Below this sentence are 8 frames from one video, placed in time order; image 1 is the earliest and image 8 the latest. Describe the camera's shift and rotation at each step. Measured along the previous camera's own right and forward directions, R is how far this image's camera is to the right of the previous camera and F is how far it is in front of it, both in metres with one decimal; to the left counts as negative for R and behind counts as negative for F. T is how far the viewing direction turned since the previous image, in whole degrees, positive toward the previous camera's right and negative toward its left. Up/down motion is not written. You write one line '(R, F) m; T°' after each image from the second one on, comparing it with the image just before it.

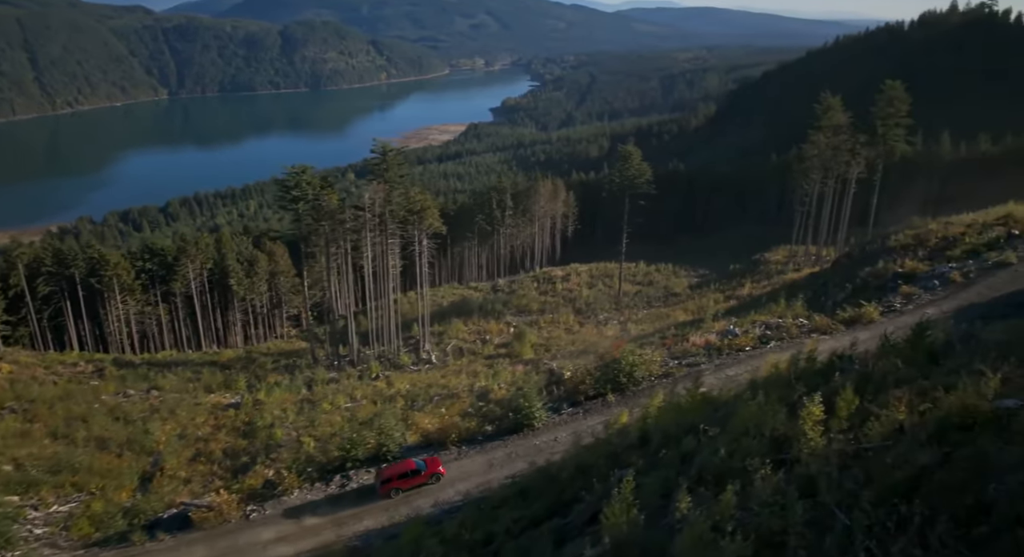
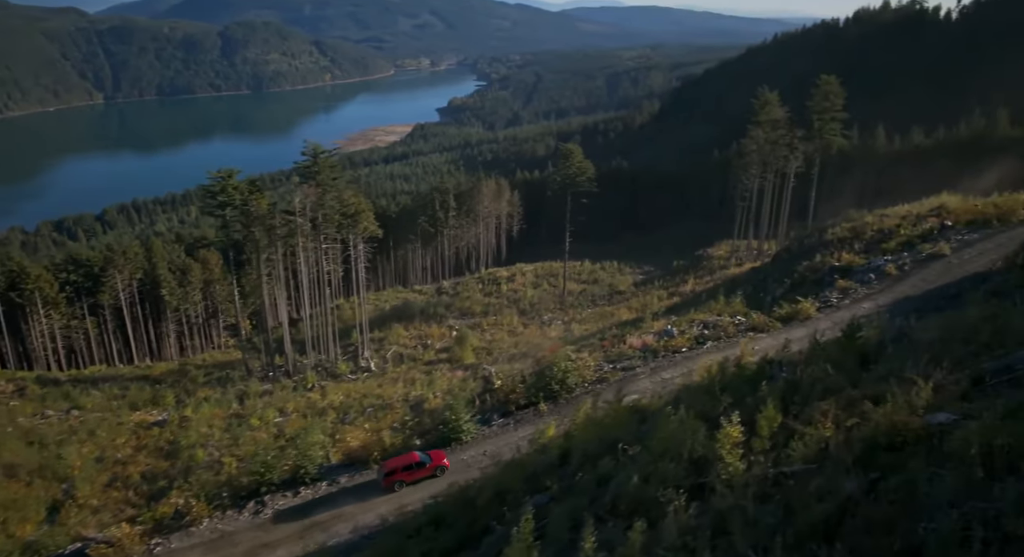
(+0.7, +1.1) m; +3°
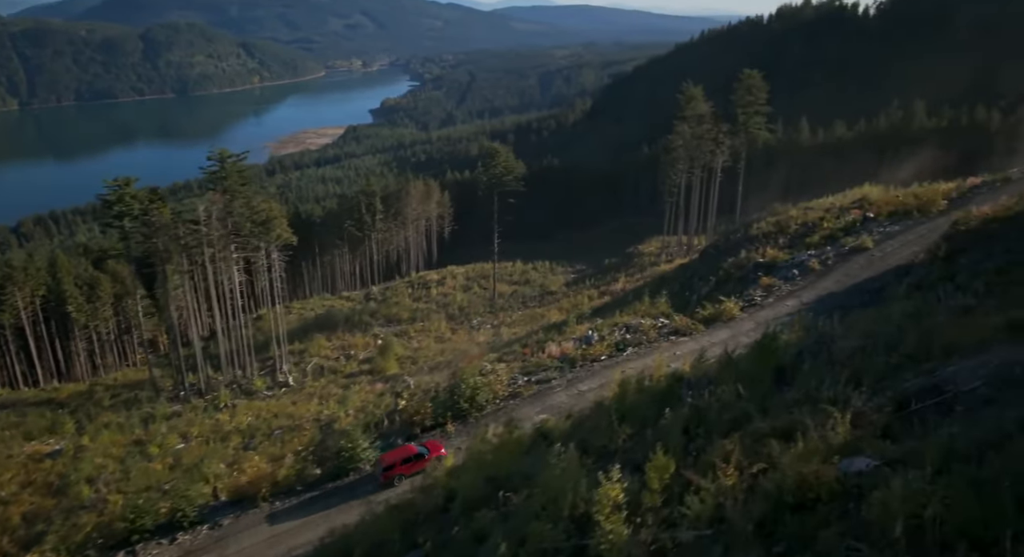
(+1.0, +1.6) m; +4°
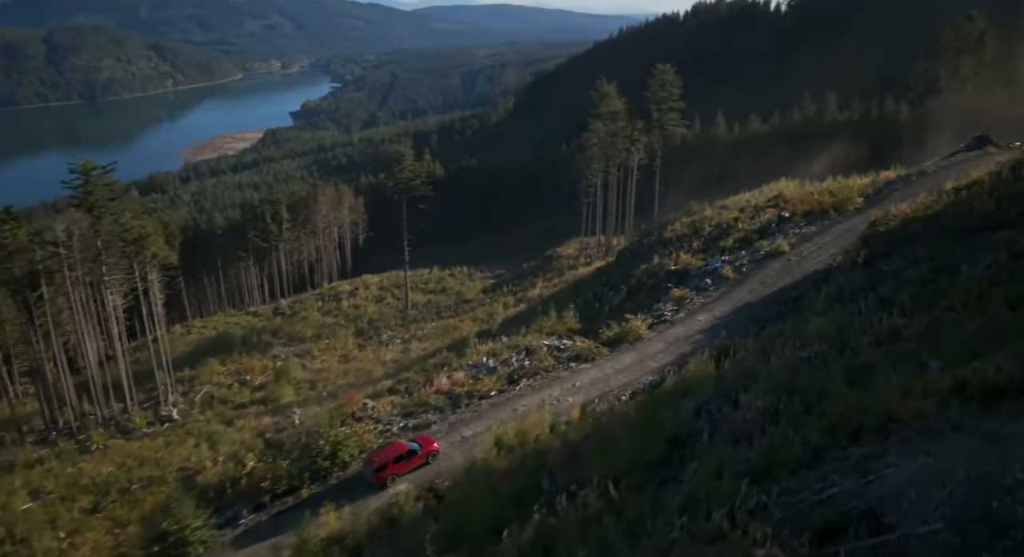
(+1.4, +2.8) m; +5°
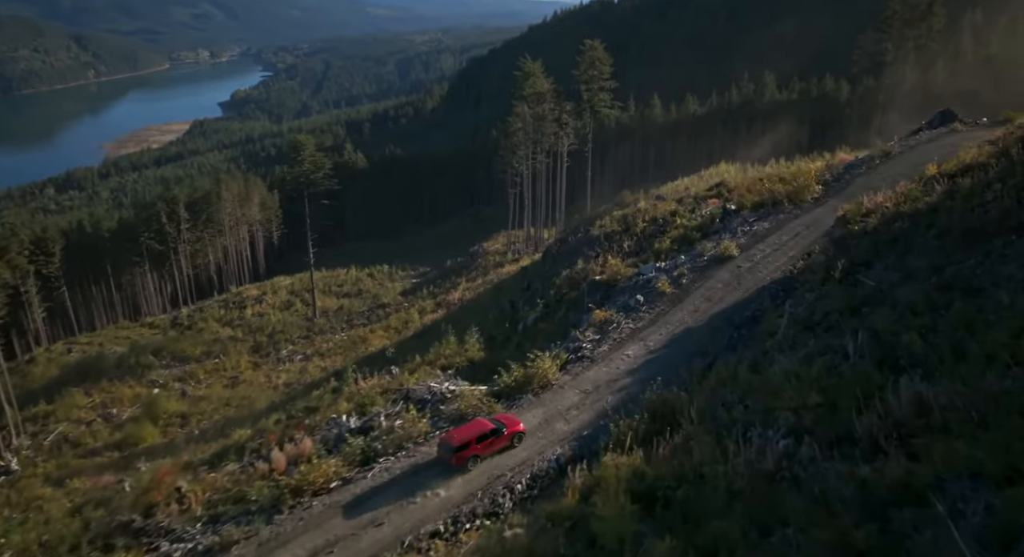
(+1.7, +5.5) m; +4°
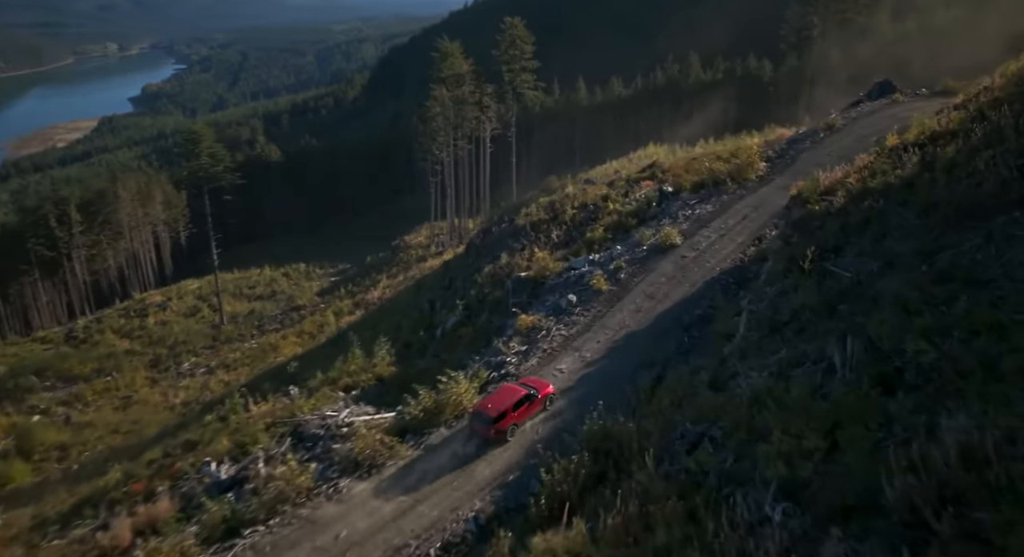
(+0.5, +2.9) m; +5°
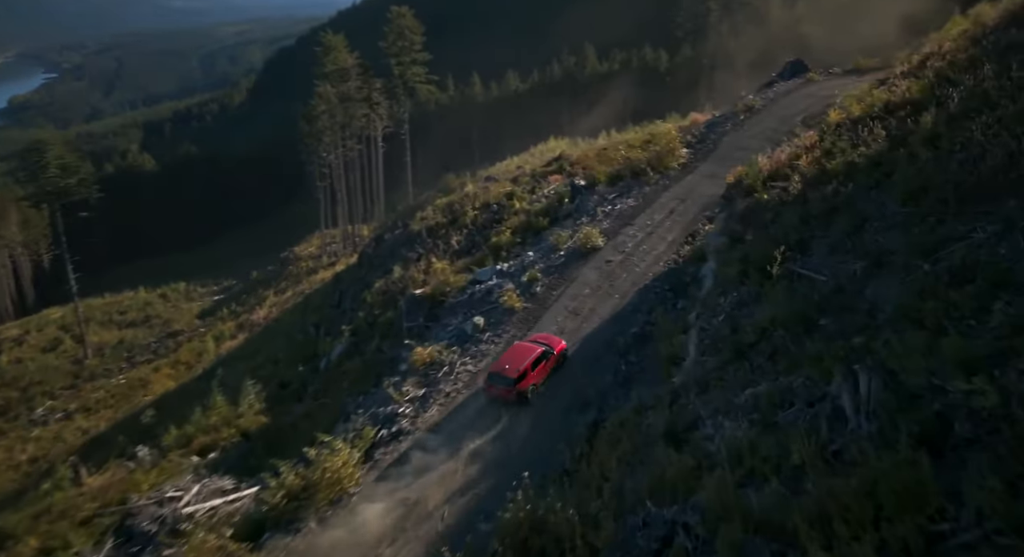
(+0.3, +3.1) m; +7°
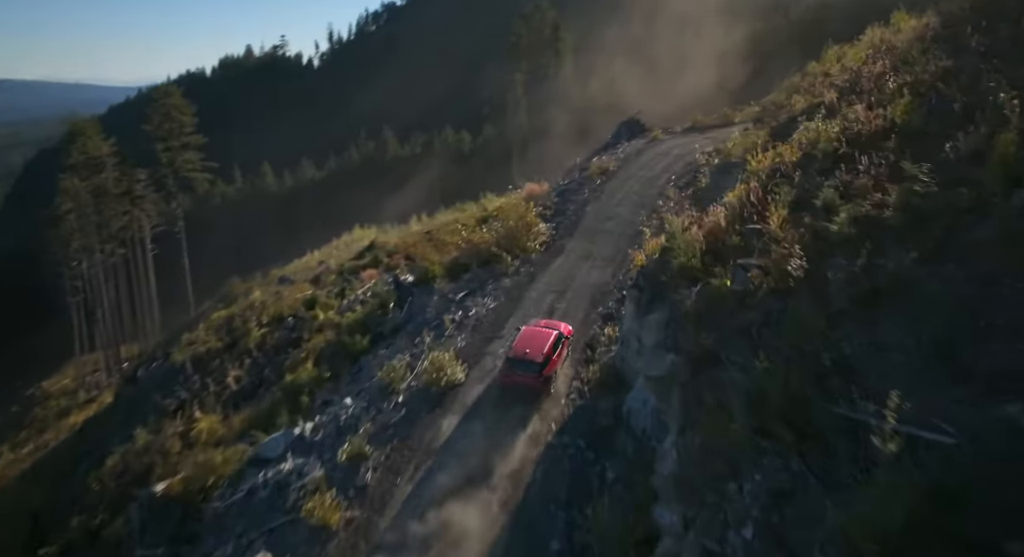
(+0.1, +5.5) m; +14°
